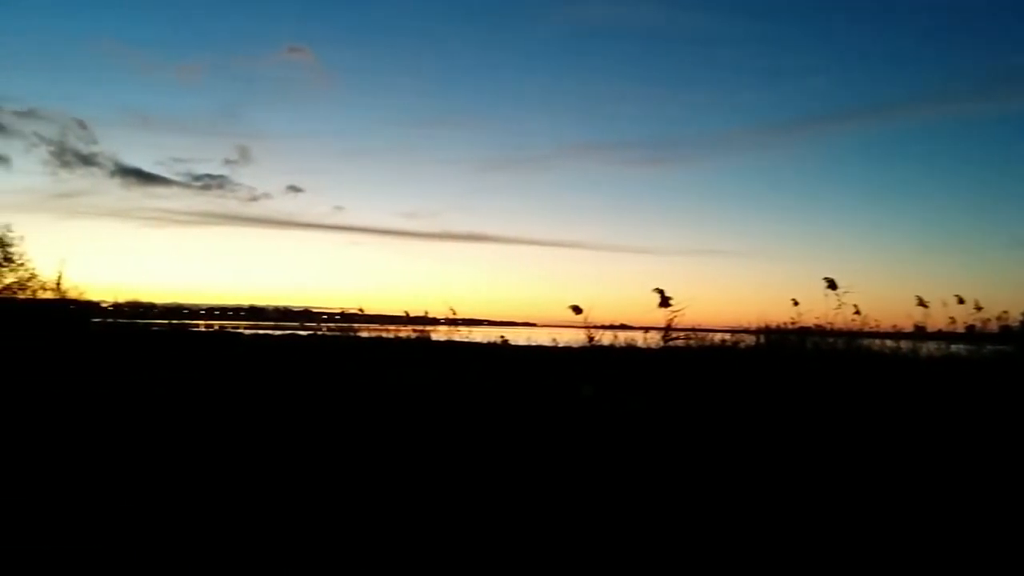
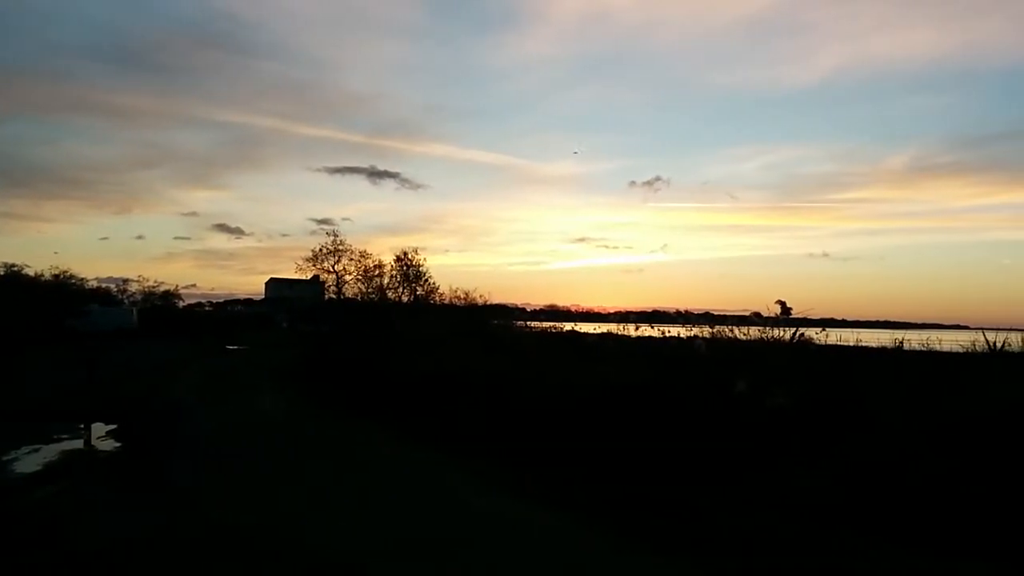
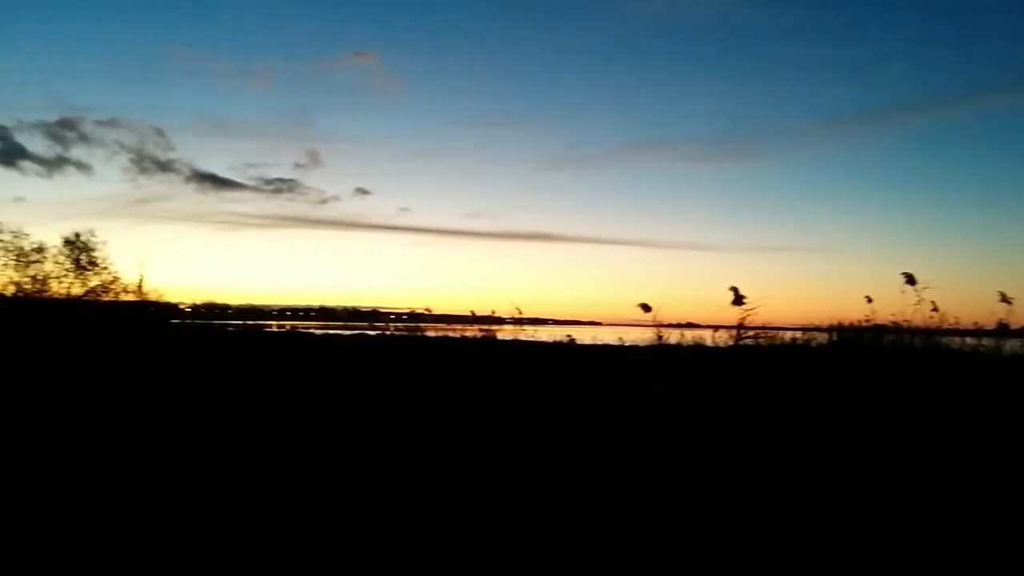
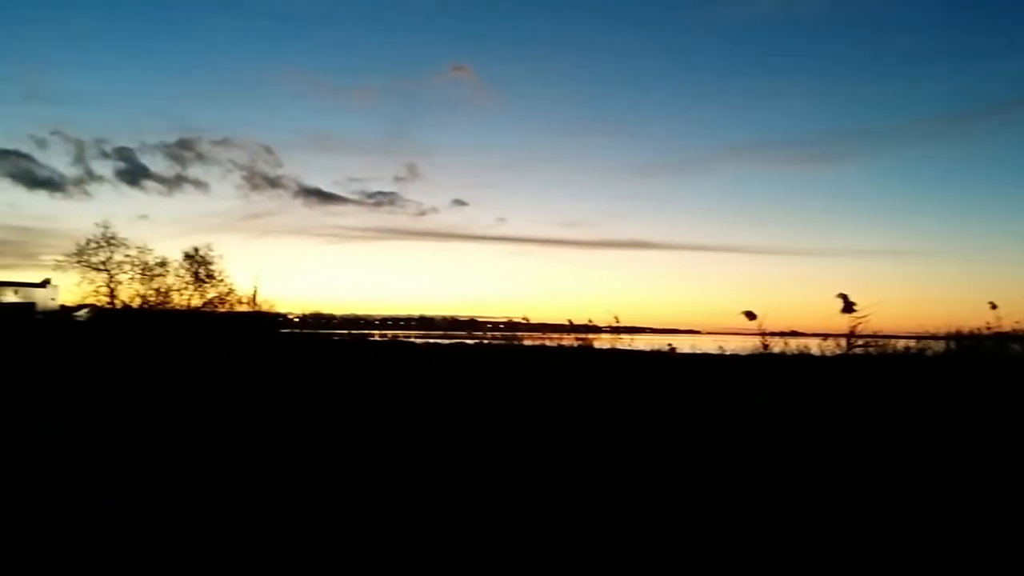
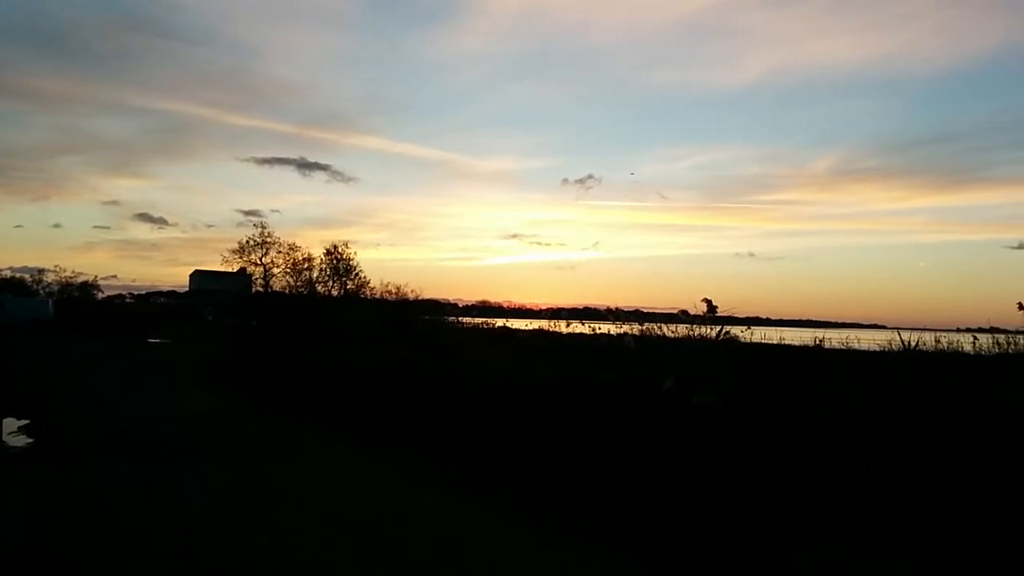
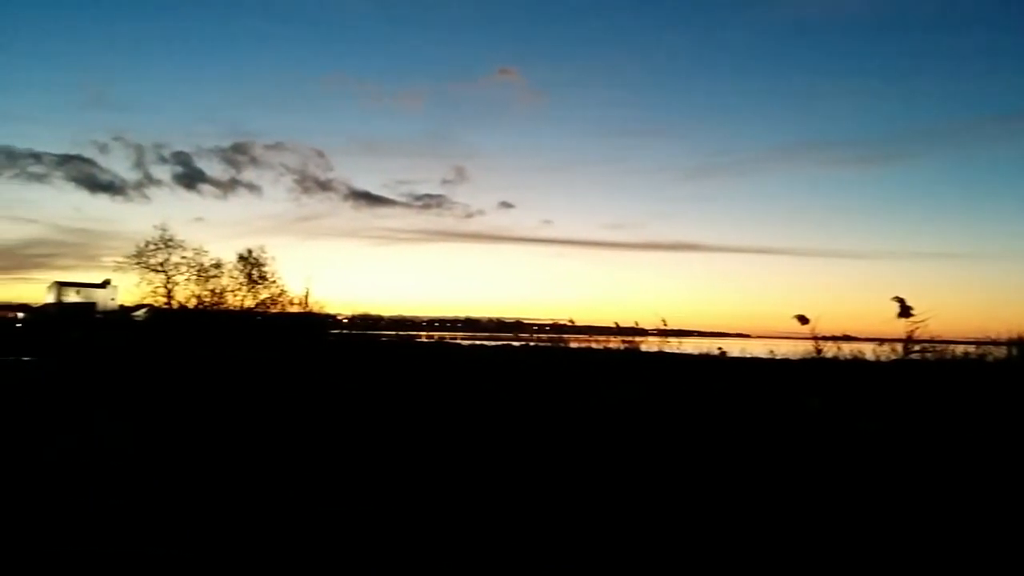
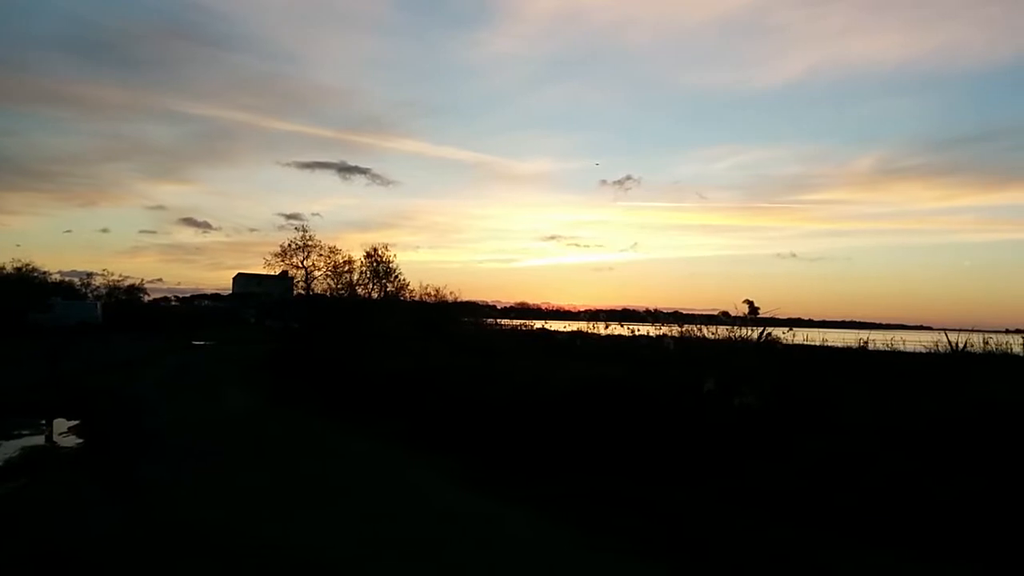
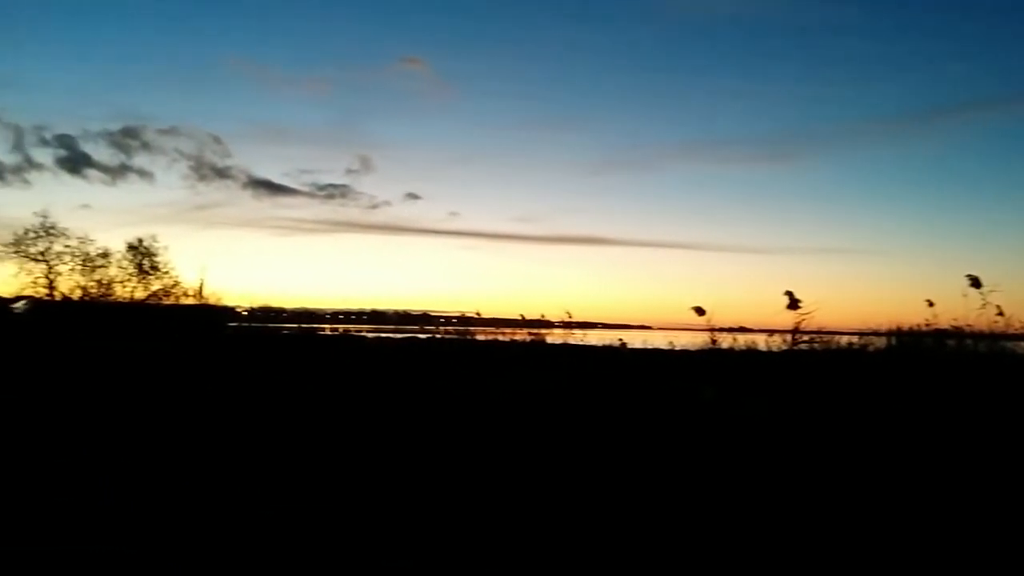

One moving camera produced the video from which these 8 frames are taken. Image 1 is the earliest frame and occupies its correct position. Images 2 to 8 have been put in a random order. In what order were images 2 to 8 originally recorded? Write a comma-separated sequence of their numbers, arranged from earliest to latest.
3, 8, 4, 6, 2, 7, 5
